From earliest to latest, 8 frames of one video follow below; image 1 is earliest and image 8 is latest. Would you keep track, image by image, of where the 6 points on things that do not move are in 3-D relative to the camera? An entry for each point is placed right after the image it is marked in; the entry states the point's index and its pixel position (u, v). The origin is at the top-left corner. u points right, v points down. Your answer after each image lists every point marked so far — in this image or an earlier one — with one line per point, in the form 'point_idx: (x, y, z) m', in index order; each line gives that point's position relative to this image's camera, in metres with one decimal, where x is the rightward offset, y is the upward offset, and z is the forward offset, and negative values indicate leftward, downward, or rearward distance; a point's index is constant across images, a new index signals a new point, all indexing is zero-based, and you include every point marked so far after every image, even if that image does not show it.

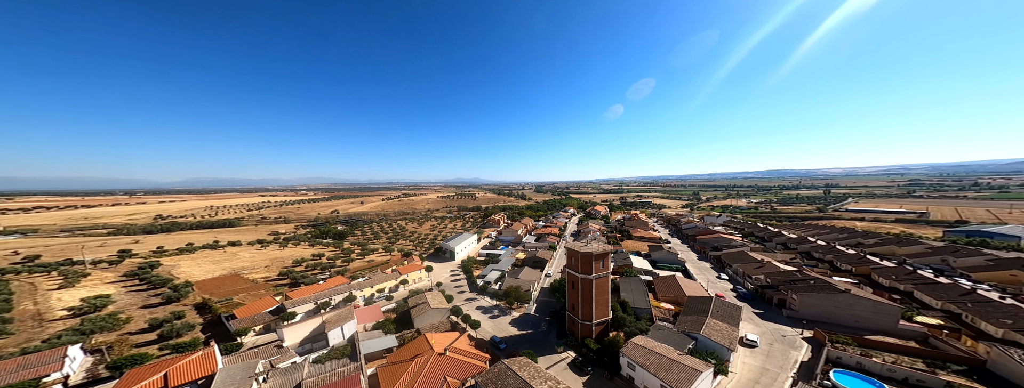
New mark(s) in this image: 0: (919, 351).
0: (+28.0, -11.0, +16.0) m
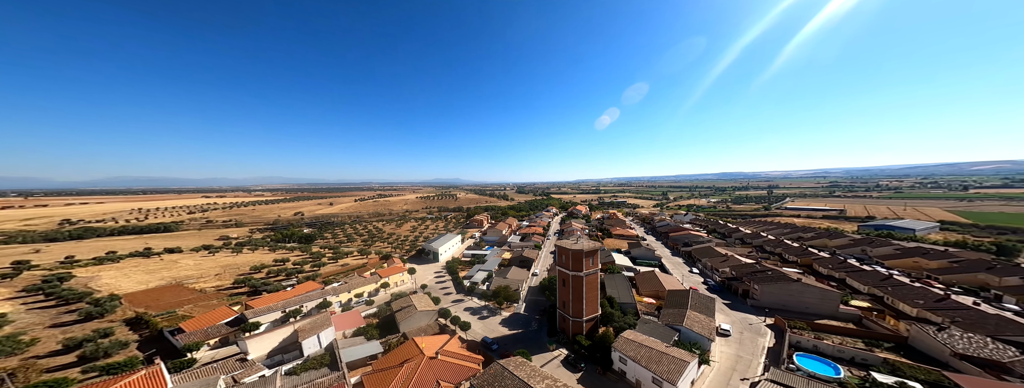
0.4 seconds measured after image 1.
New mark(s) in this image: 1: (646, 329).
0: (+27.6, -11.1, +18.5) m
1: (+11.1, -11.2, +19.3) m
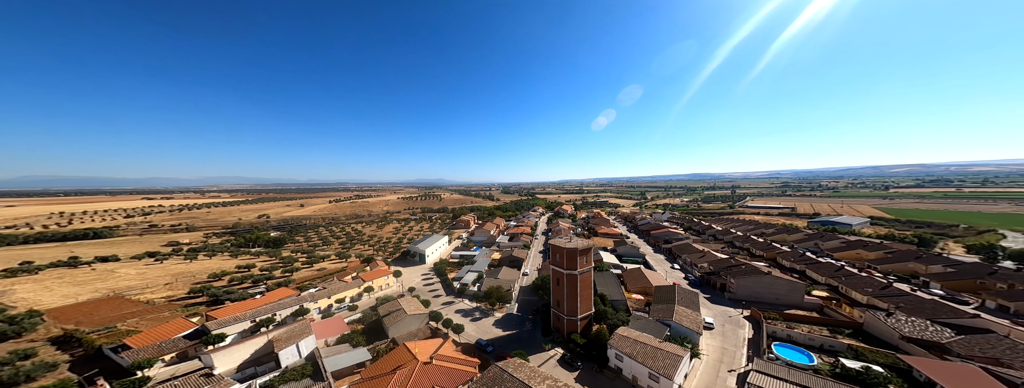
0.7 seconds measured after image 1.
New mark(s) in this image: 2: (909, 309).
0: (+27.4, -11.0, +20.3) m
1: (+10.8, -11.2, +19.9) m
2: (+31.4, -9.1, +18.3) m
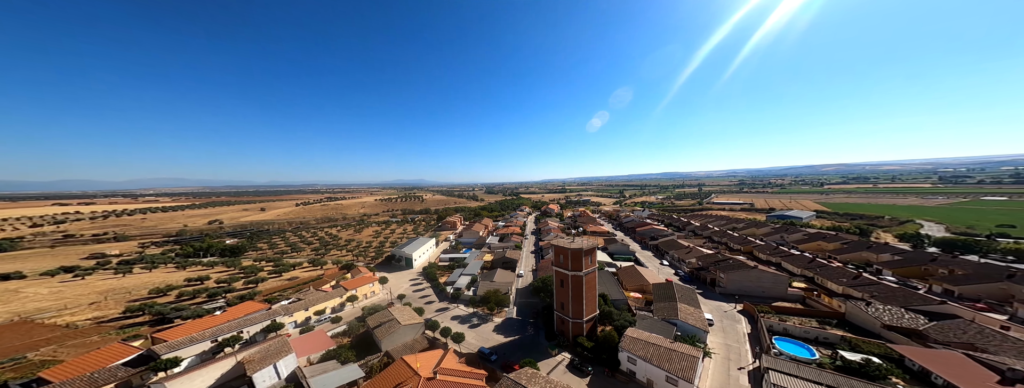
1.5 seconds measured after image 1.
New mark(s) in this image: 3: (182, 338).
0: (+27.9, -10.8, +21.8) m
1: (+11.4, -11.1, +20.0) m
2: (+32.1, -8.8, +20.1) m
3: (-27.4, -11.3, +19.0) m
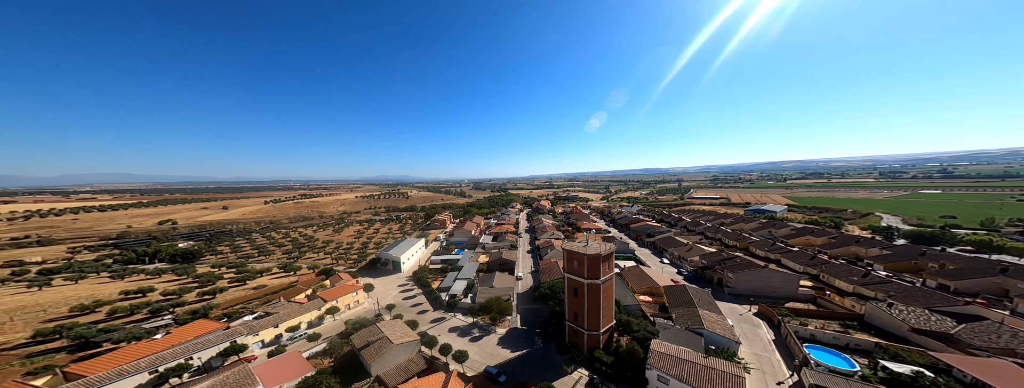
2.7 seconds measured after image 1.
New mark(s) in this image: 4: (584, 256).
0: (+28.7, -10.6, +21.2) m
1: (+12.3, -11.1, +18.4) m
2: (+33.0, -8.7, +19.7) m
3: (-26.3, -11.4, +14.8) m
4: (+6.1, -5.2, +19.2) m
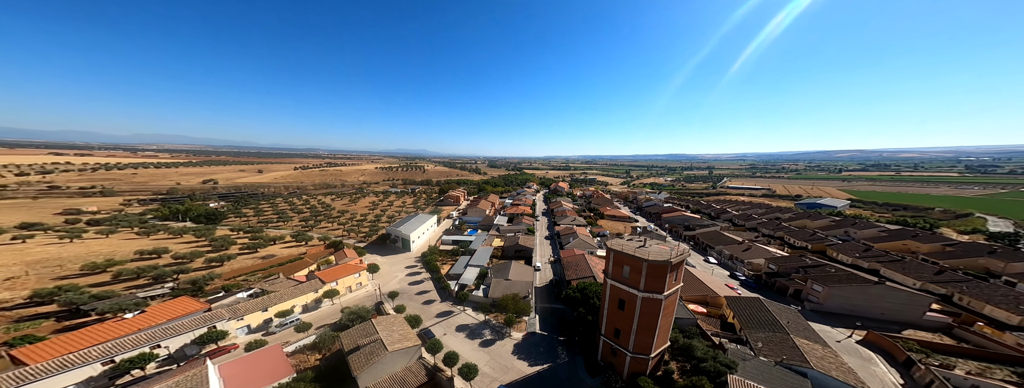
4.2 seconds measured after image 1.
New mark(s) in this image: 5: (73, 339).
0: (+30.1, -10.2, +14.5) m
1: (+13.5, -10.2, +13.0) m
2: (+34.3, -8.6, +12.6) m
3: (-25.3, -9.2, +12.5) m
4: (+7.6, -4.0, +13.9) m
5: (-27.5, -9.5, +14.7) m
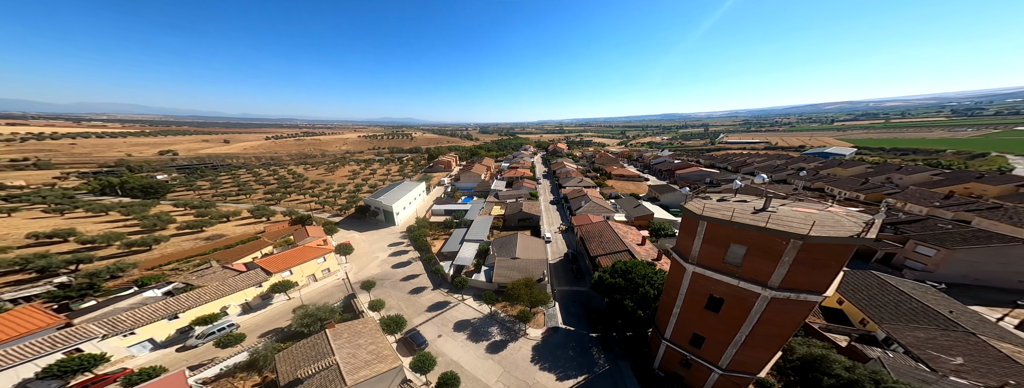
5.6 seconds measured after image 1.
0: (+31.3, -6.4, +9.6) m
1: (+14.8, -7.4, +7.7) m
2: (+35.4, -4.8, +7.6) m
3: (-24.0, -8.3, +6.3) m
4: (+8.5, -1.4, +7.6) m
5: (-26.3, -8.4, +8.4) m
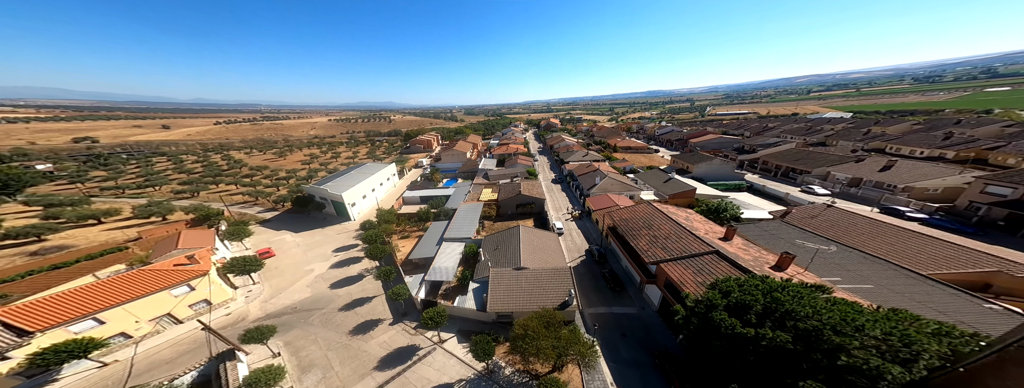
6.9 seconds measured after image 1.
0: (+32.1, -4.2, +3.1) m
1: (+15.8, -6.1, +0.5) m
2: (+36.3, -2.6, +1.1) m
3: (-22.8, -8.8, -2.7) m
4: (+9.3, -0.4, -0.4) m
5: (-25.2, -8.9, -0.6) m
